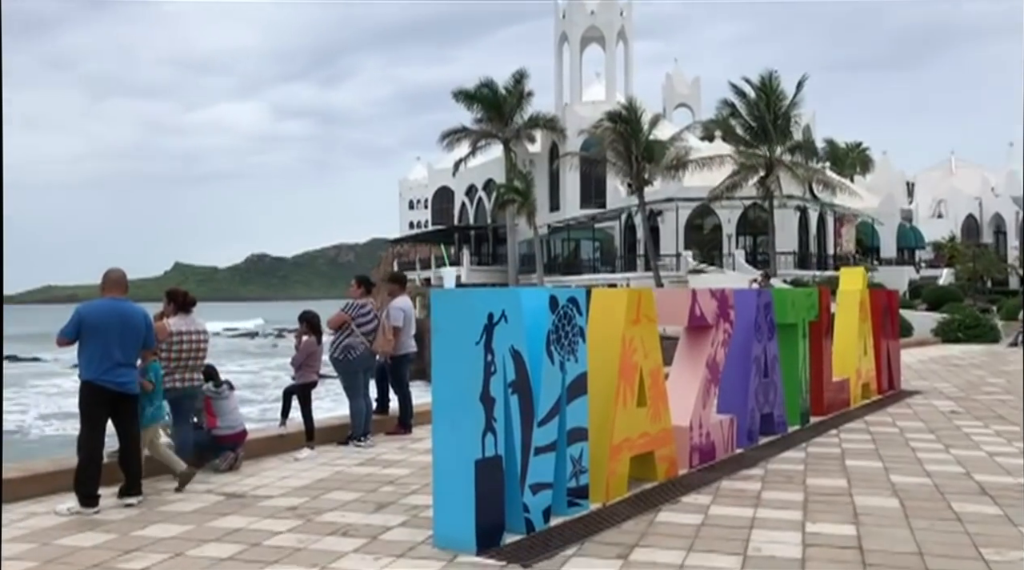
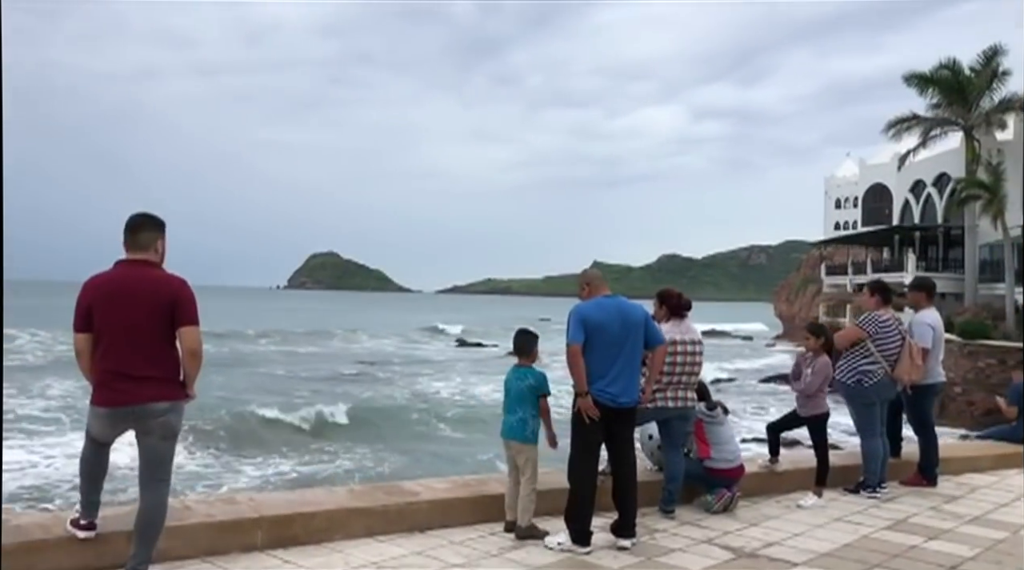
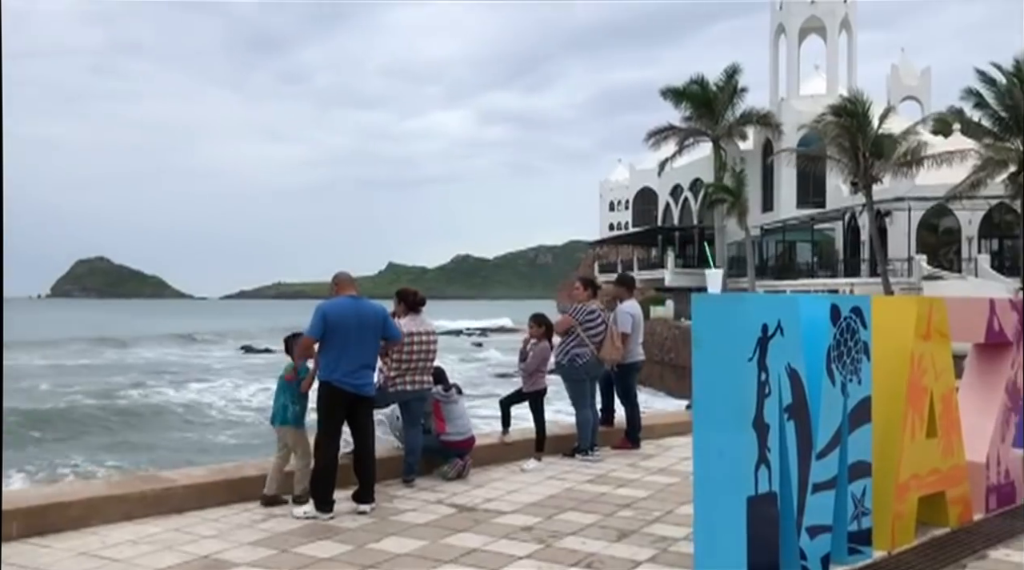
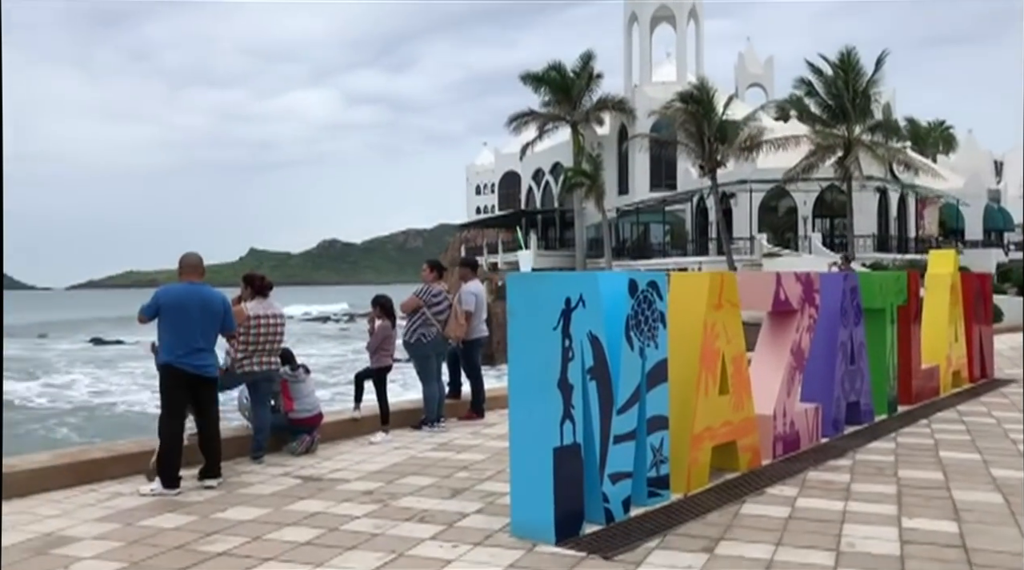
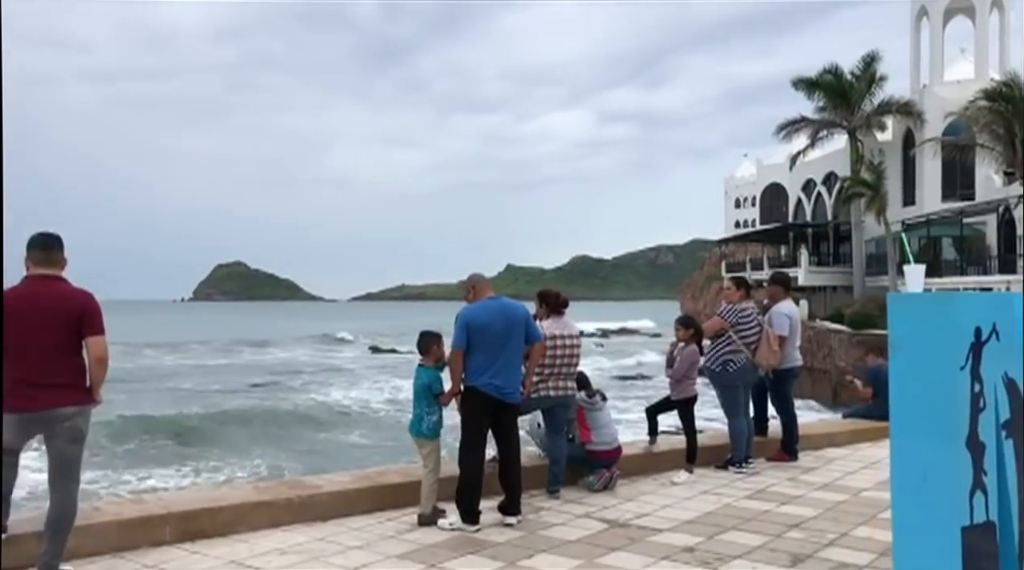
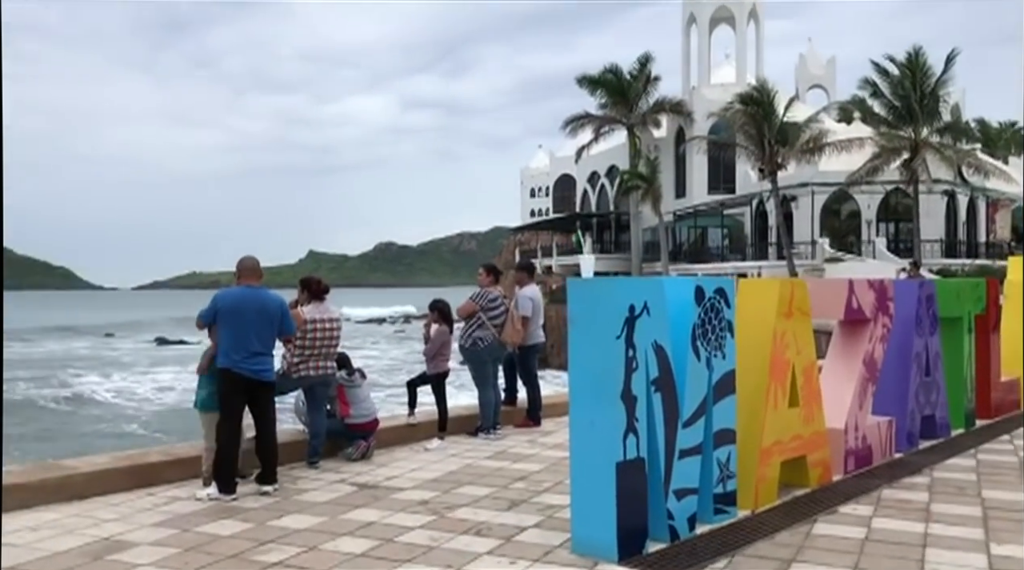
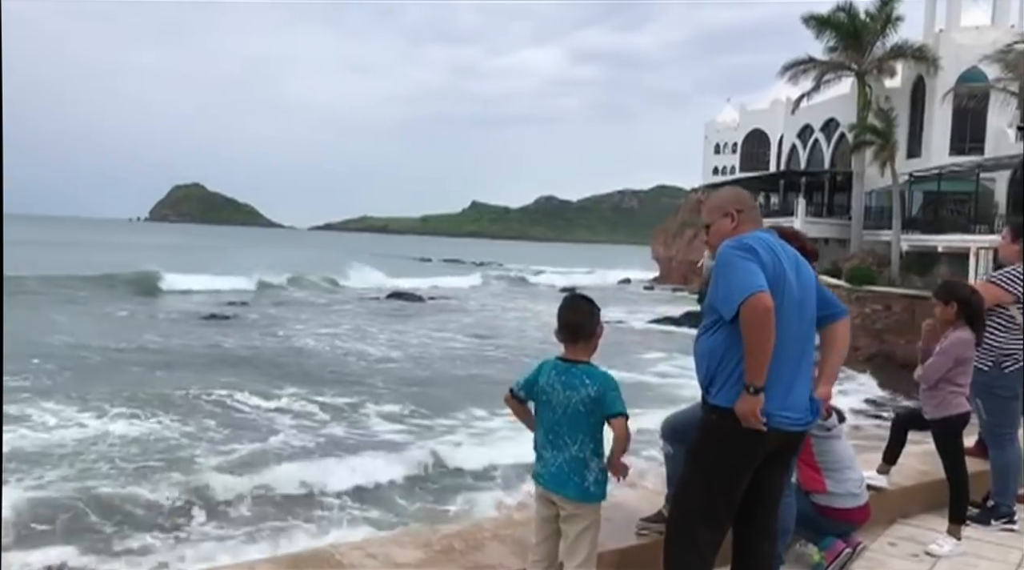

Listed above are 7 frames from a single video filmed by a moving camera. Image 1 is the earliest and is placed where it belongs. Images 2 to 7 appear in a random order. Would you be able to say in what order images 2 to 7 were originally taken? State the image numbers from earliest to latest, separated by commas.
4, 6, 3, 5, 2, 7
